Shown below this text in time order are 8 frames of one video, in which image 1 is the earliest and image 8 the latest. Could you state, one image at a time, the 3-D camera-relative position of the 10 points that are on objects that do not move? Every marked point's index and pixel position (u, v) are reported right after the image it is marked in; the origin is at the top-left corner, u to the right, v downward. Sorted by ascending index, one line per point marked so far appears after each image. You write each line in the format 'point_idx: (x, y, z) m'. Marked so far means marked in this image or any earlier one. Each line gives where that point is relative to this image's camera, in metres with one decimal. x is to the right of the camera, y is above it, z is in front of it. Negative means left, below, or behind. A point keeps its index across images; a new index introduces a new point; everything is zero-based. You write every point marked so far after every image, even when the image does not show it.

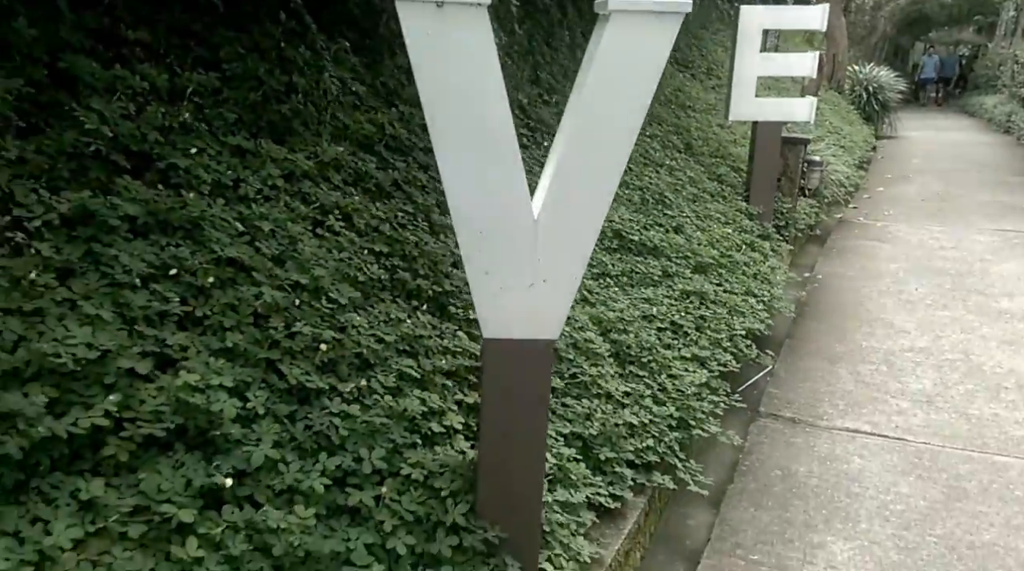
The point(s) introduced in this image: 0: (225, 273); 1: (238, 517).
0: (-0.6, 0.0, +2.1) m
1: (-0.5, -0.4, +1.6) m
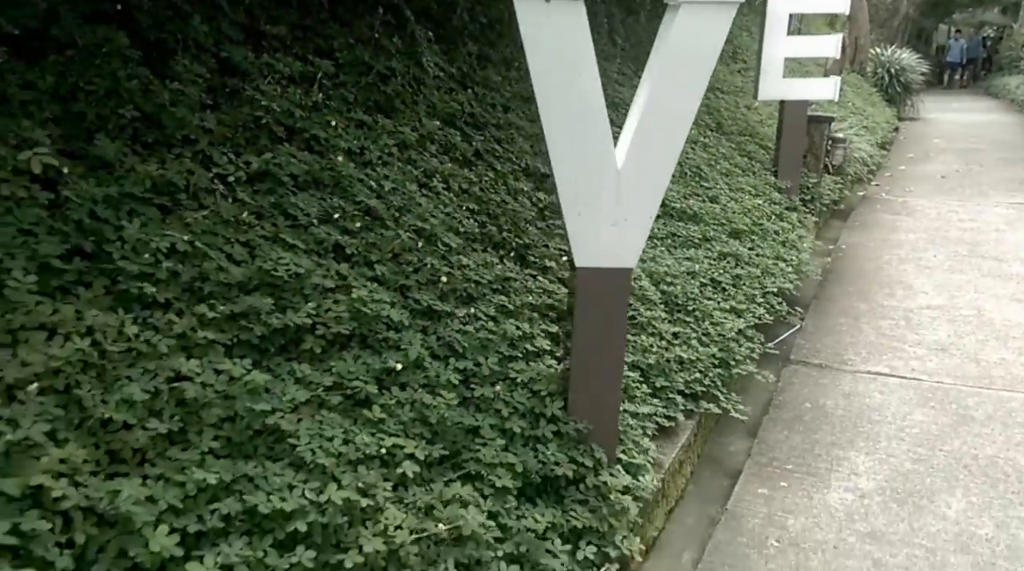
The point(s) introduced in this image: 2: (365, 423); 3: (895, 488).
0: (-0.4, +0.2, +2.6) m
1: (-0.3, -0.3, +2.1) m
2: (-0.3, -0.3, +2.0) m
3: (+1.2, -0.6, +2.9) m
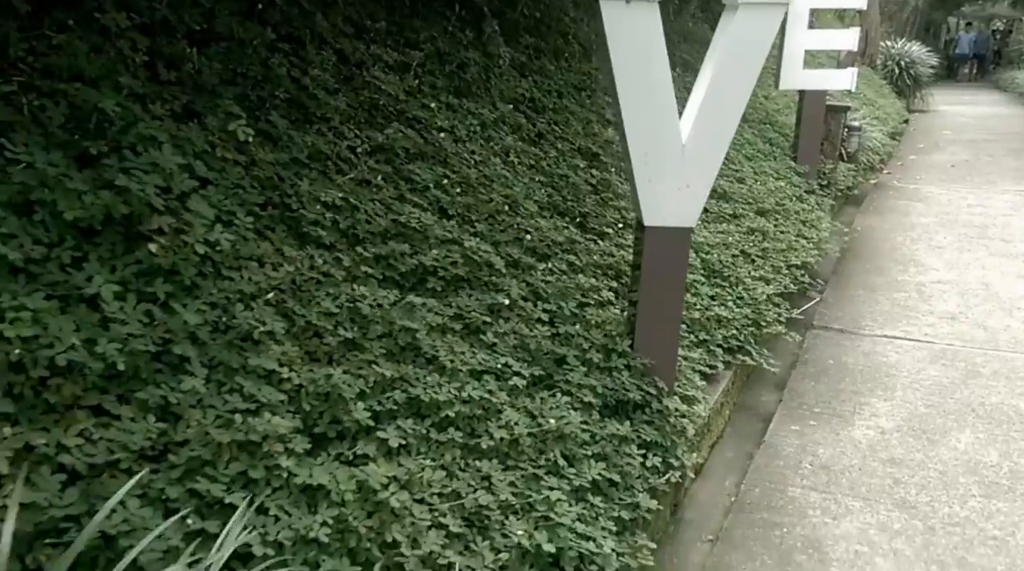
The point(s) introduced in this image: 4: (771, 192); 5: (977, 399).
0: (-0.2, +0.3, +3.0) m
1: (0.0, -0.1, +2.6) m
2: (-0.1, -0.2, +2.5) m
3: (+1.4, -0.5, +3.3) m
4: (+1.5, +0.6, +5.4) m
5: (+1.8, -0.4, +3.5) m
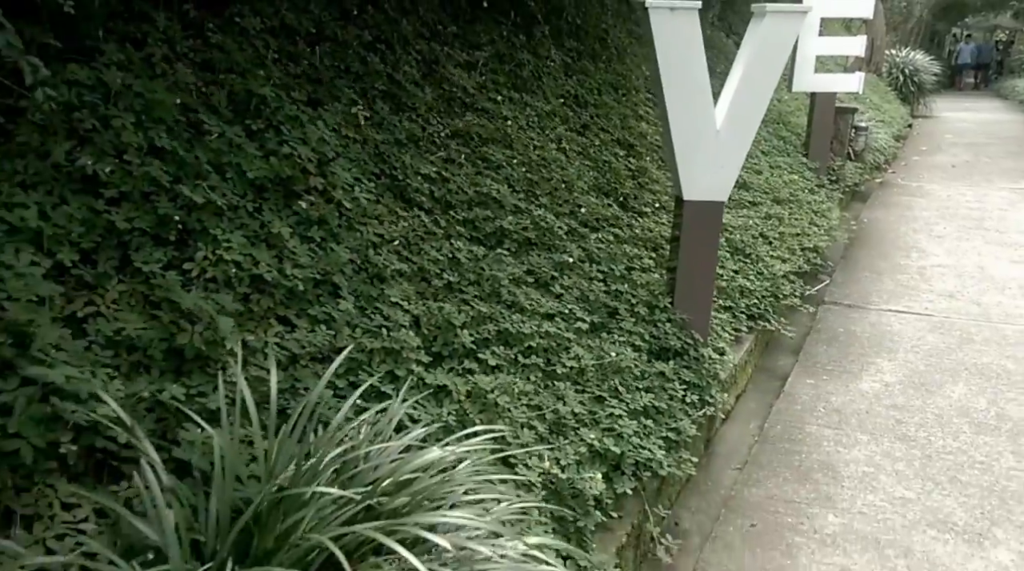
0: (+0.1, +0.4, +3.5) m
1: (+0.2, 0.0, +3.1) m
2: (+0.1, 0.0, +3.0) m
3: (+1.7, -0.4, +3.8) m
4: (+1.8, +0.7, +5.9) m
5: (+2.0, -0.3, +4.0) m
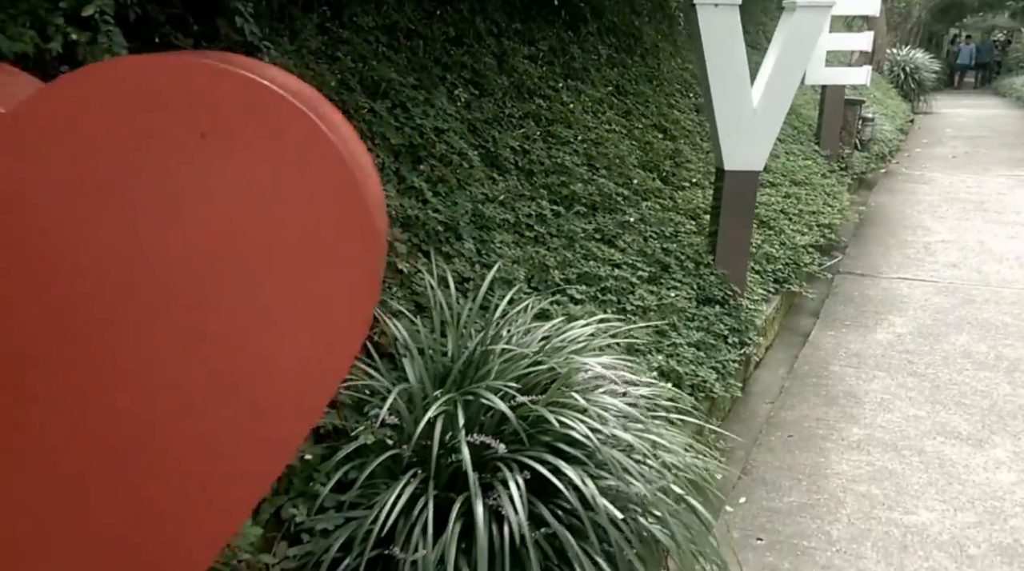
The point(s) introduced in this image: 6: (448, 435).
0: (+0.3, +0.6, +4.0) m
1: (+0.5, +0.2, +3.6) m
2: (+0.4, +0.1, +3.5) m
3: (+1.9, -0.2, +4.4) m
4: (+2.0, +0.9, +6.4) m
5: (+2.3, -0.1, +4.6) m
6: (-0.1, -0.3, +1.8) m
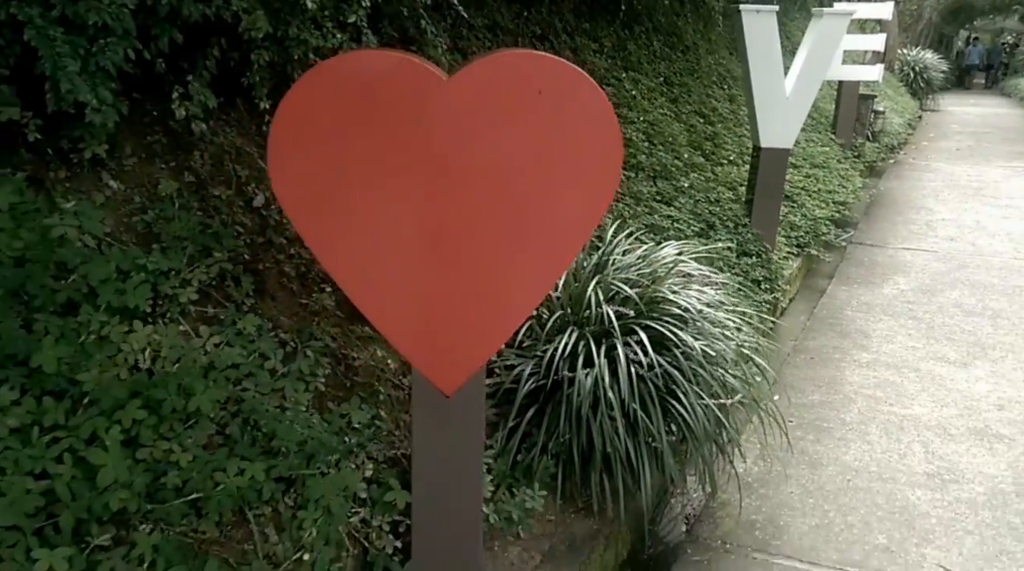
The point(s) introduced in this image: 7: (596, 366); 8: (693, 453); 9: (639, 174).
0: (+0.7, +0.8, +4.9) m
1: (+0.8, +0.4, +4.4) m
2: (+0.8, +0.4, +4.3) m
3: (+2.3, 0.0, +5.2) m
4: (+2.4, +1.1, +7.2) m
5: (+2.6, +0.1, +5.4) m
6: (+0.2, -0.1, +2.7) m
7: (+0.2, -0.2, +2.5) m
8: (+0.5, -0.5, +2.6) m
9: (+0.6, +0.5, +4.4) m
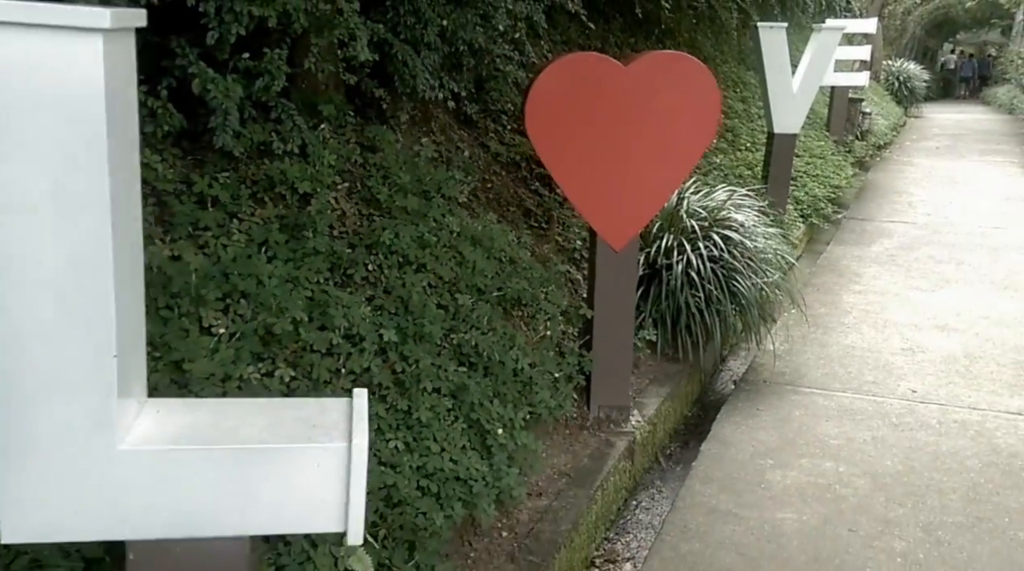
0: (+1.2, +1.1, +6.3) m
1: (+1.3, +0.7, +5.8) m
2: (+1.2, +0.6, +5.7) m
3: (+2.8, +0.3, +6.6) m
4: (+2.9, +1.3, +8.7) m
5: (+3.1, +0.3, +6.8) m
6: (+0.7, +0.3, +4.0) m
7: (+0.7, +0.1, +3.9) m
8: (+1.0, -0.1, +3.9) m
9: (+1.1, +0.8, +5.8) m
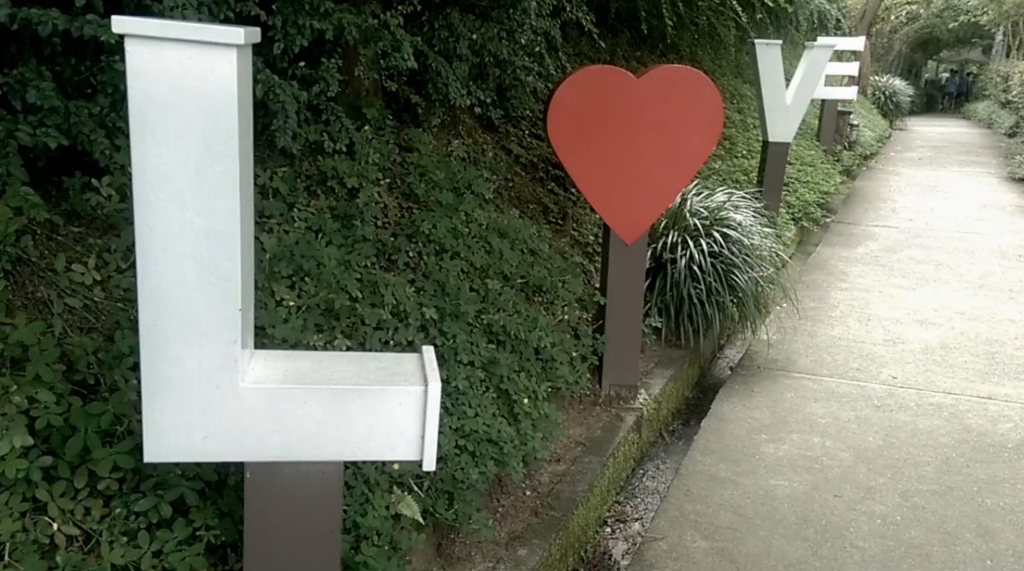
0: (+1.2, +1.1, +6.6) m
1: (+1.3, +0.7, +6.2) m
2: (+1.3, +0.7, +6.1) m
3: (+2.8, +0.3, +6.9) m
4: (+2.9, +1.3, +9.0) m
5: (+3.1, +0.3, +7.2) m
6: (+0.8, +0.3, +4.4) m
7: (+0.8, +0.1, +4.2) m
8: (+1.1, -0.1, +4.3) m
9: (+1.2, +0.8, +6.2) m
